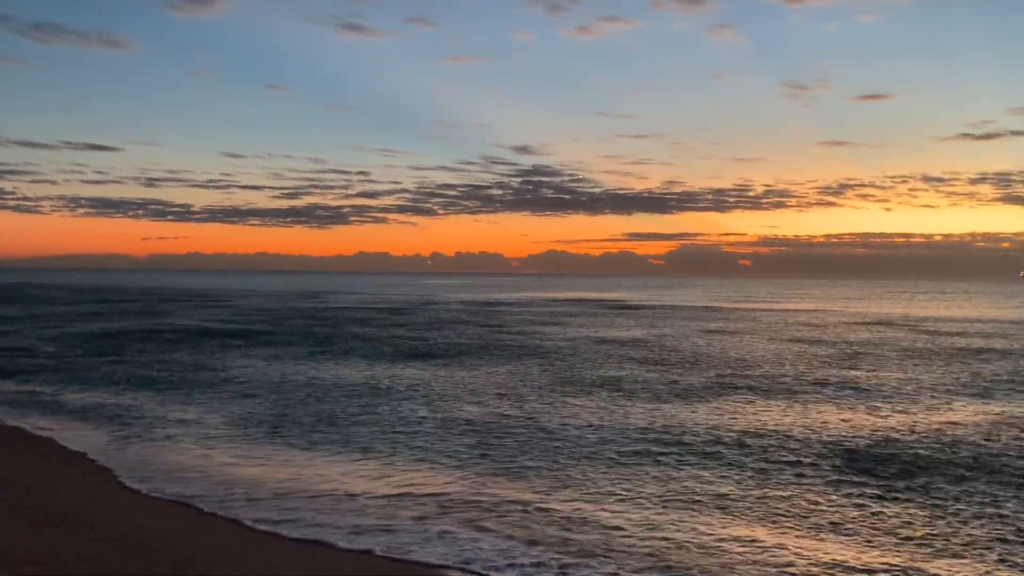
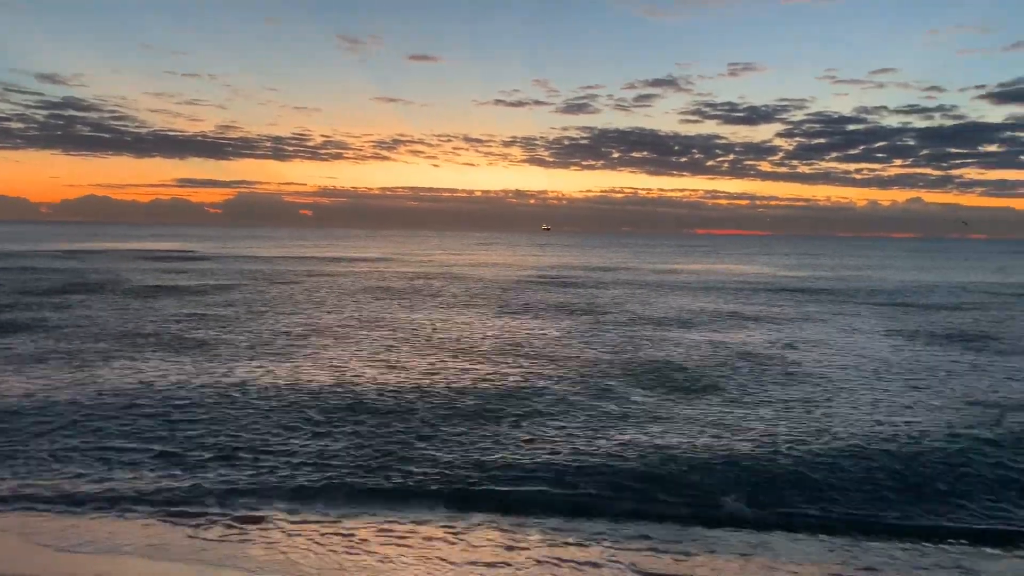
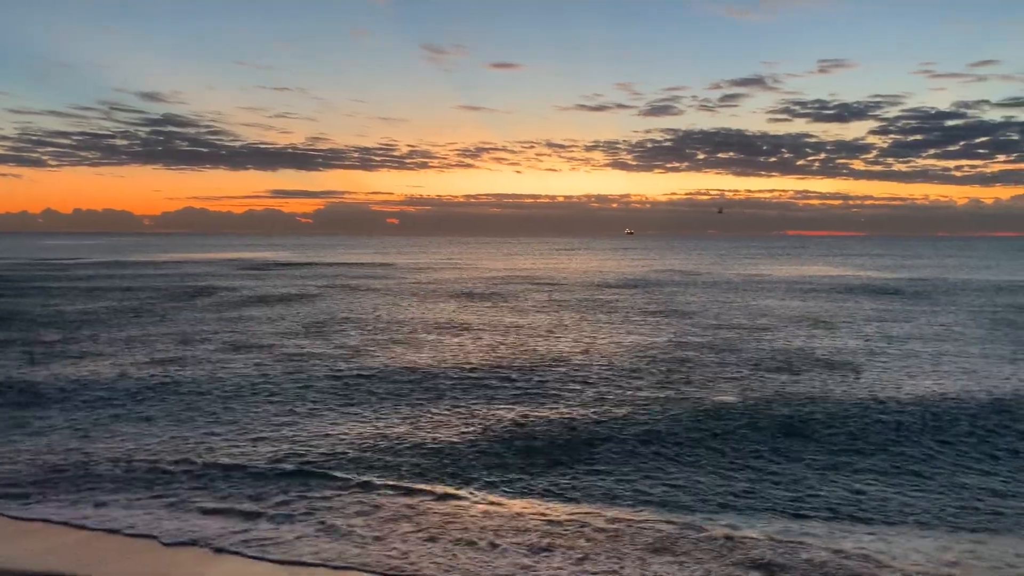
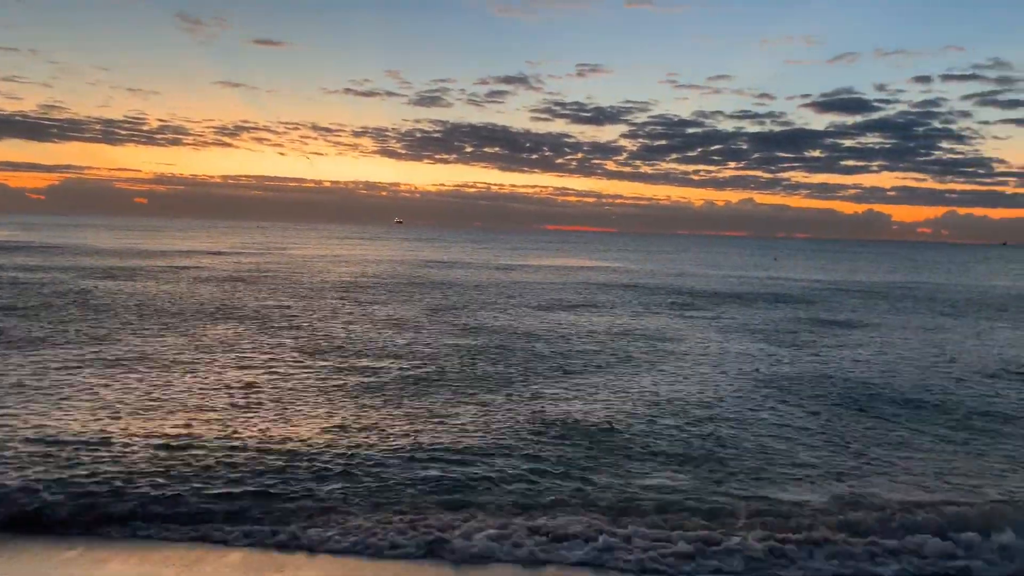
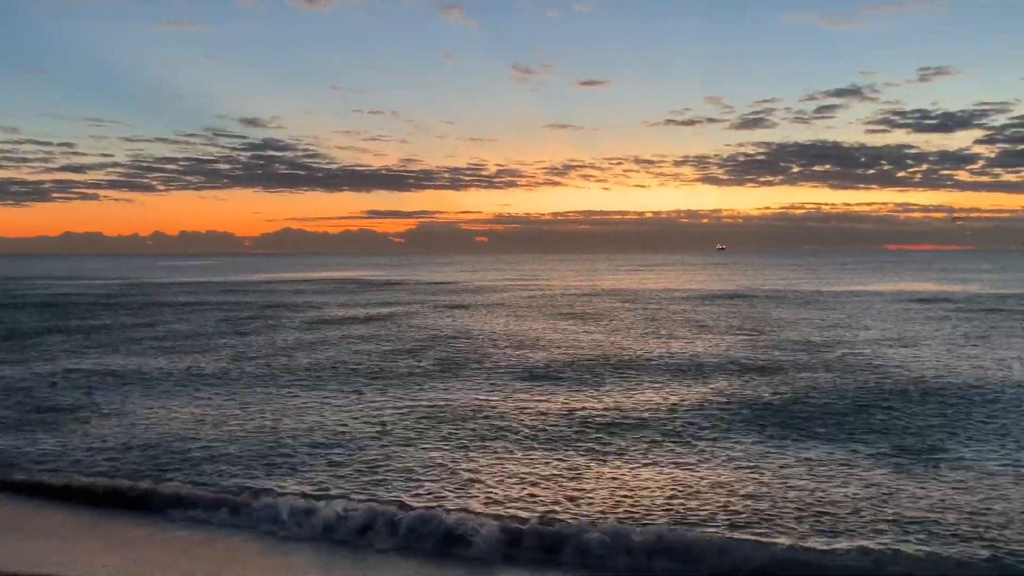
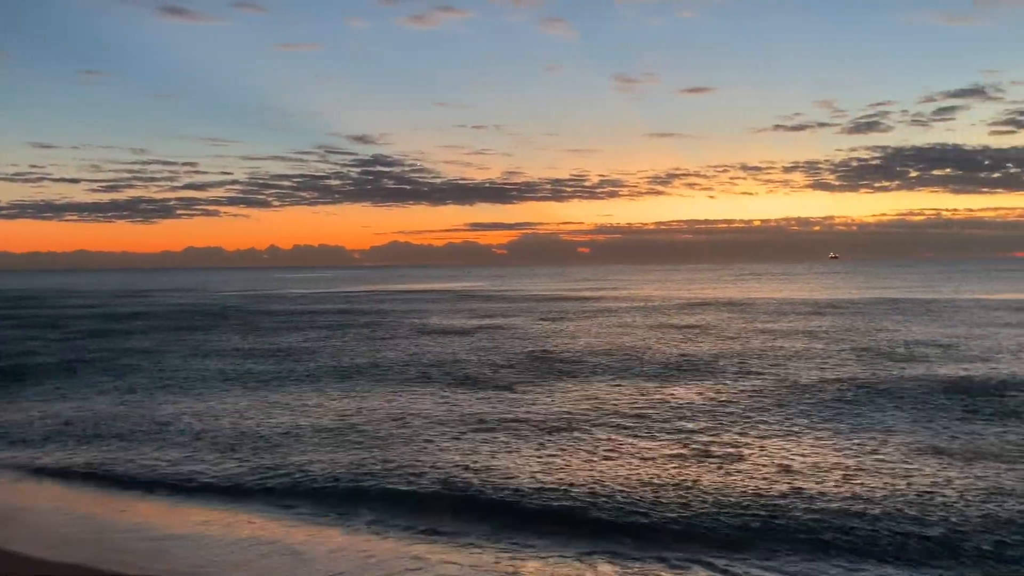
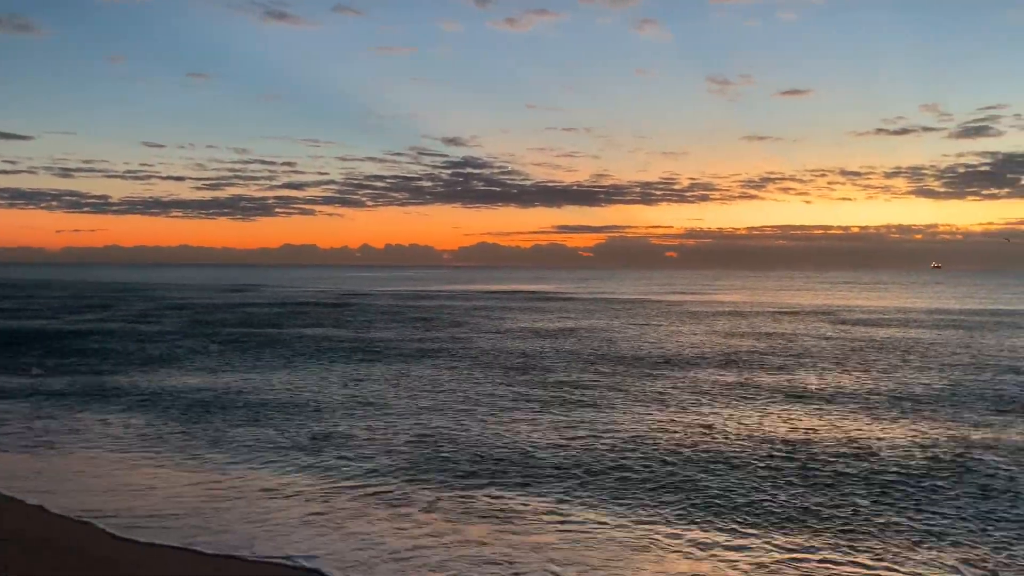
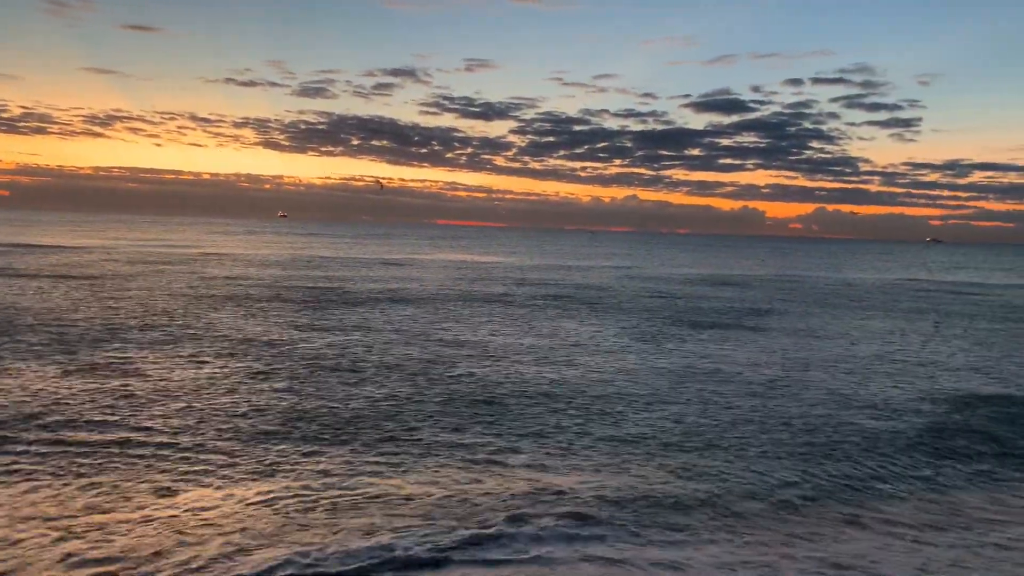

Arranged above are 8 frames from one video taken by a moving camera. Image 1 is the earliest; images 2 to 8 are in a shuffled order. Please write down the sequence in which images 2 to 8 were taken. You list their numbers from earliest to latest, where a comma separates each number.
7, 6, 5, 3, 2, 4, 8
